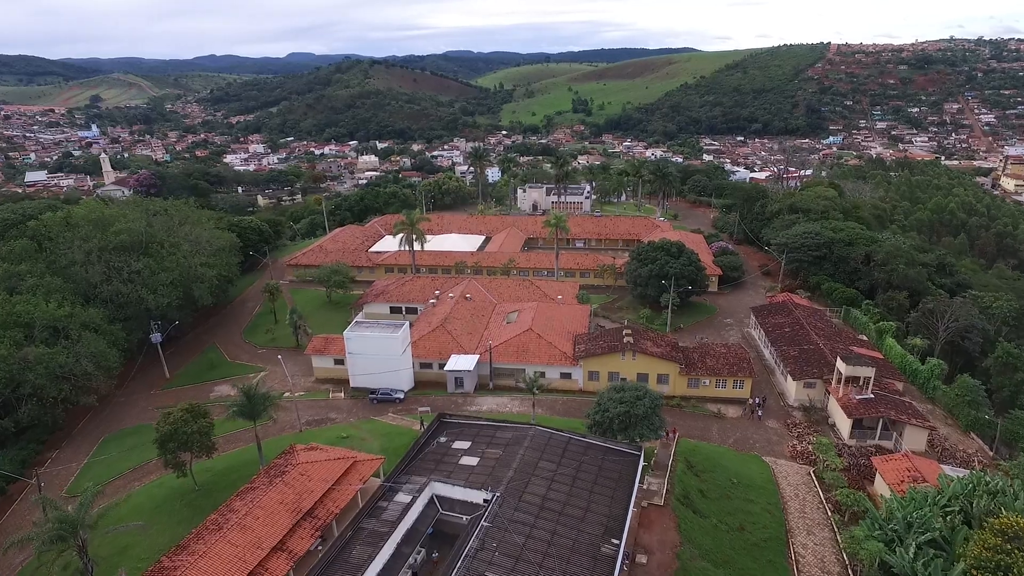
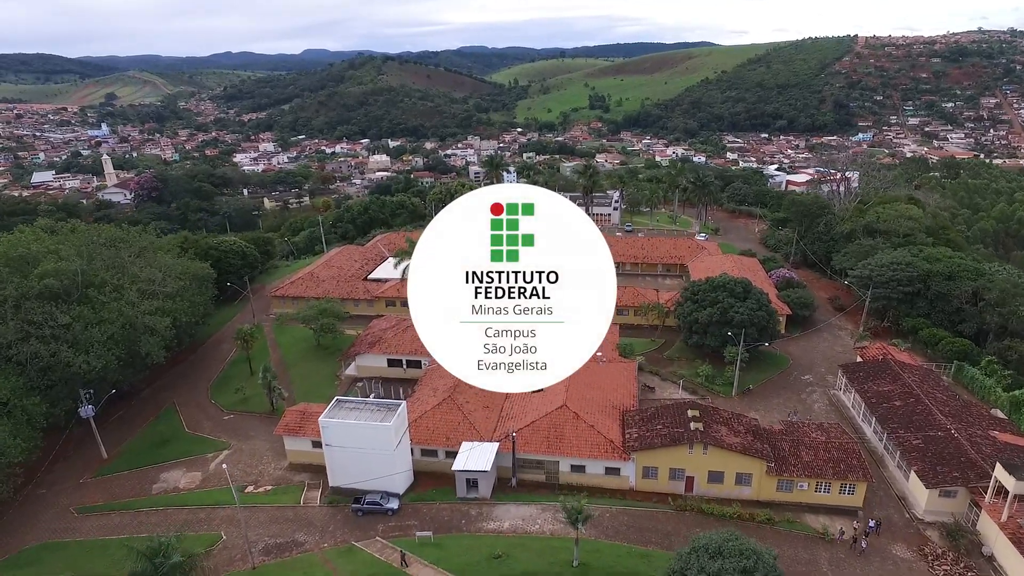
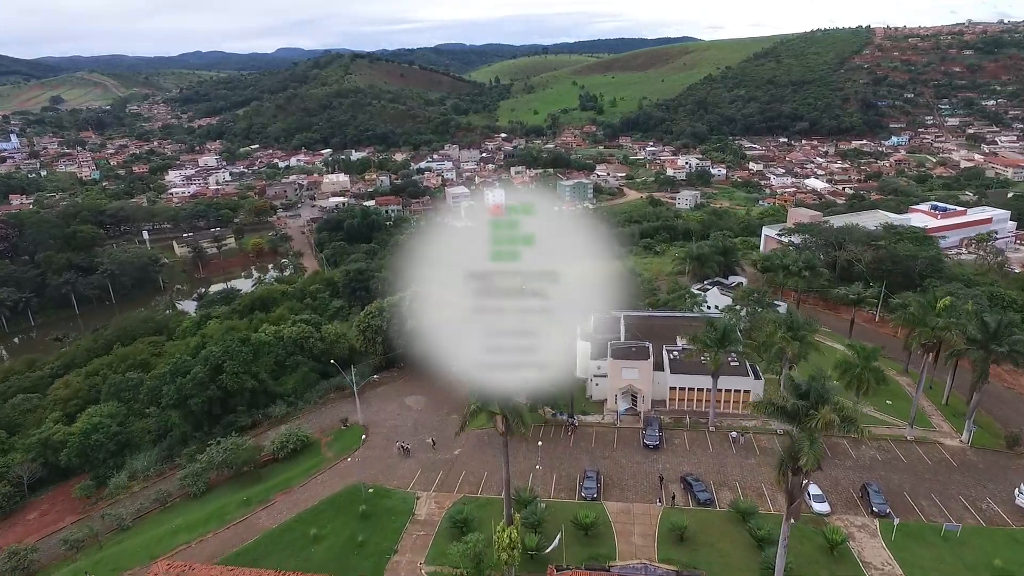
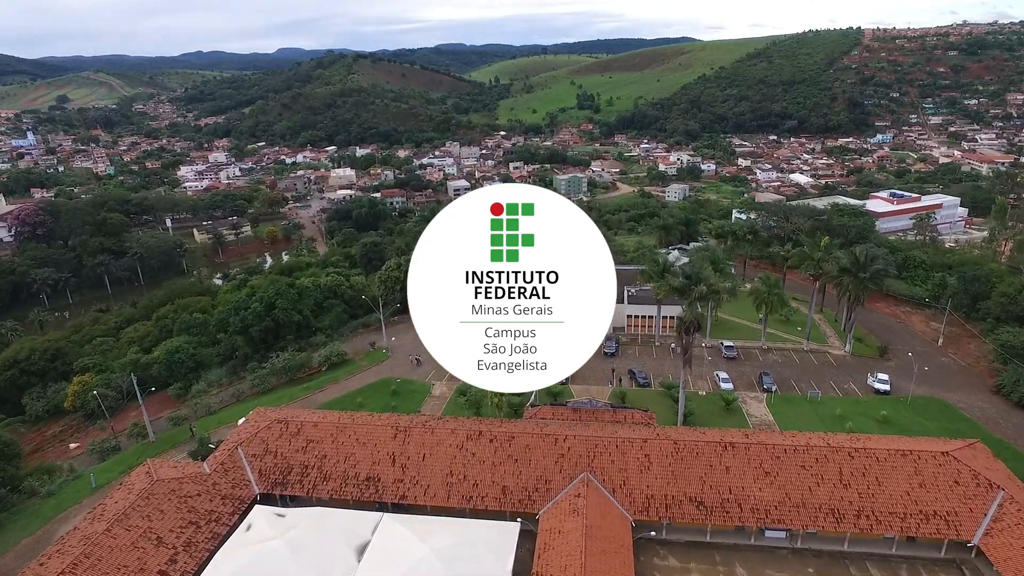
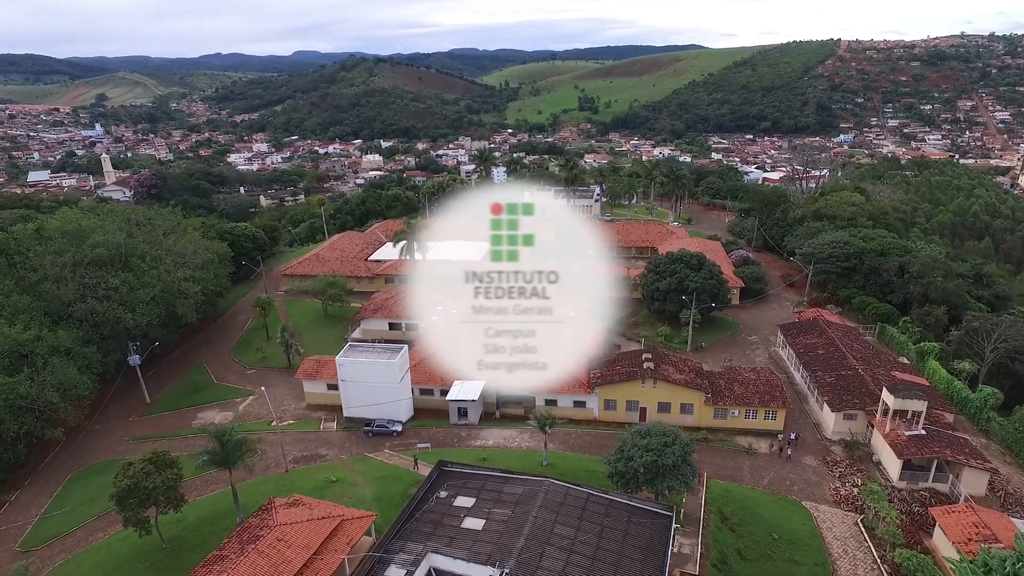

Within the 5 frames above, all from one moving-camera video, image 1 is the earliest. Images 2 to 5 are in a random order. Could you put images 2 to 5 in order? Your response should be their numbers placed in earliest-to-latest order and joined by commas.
5, 2, 4, 3
